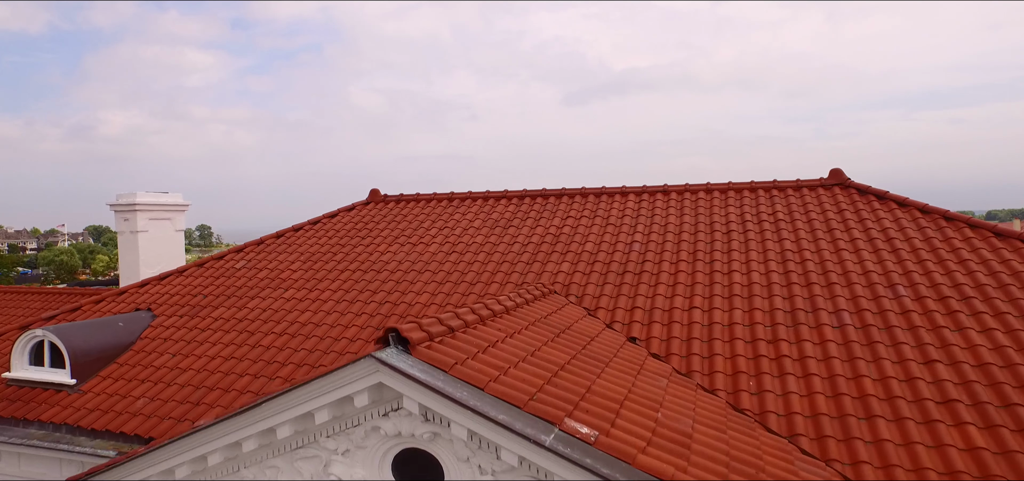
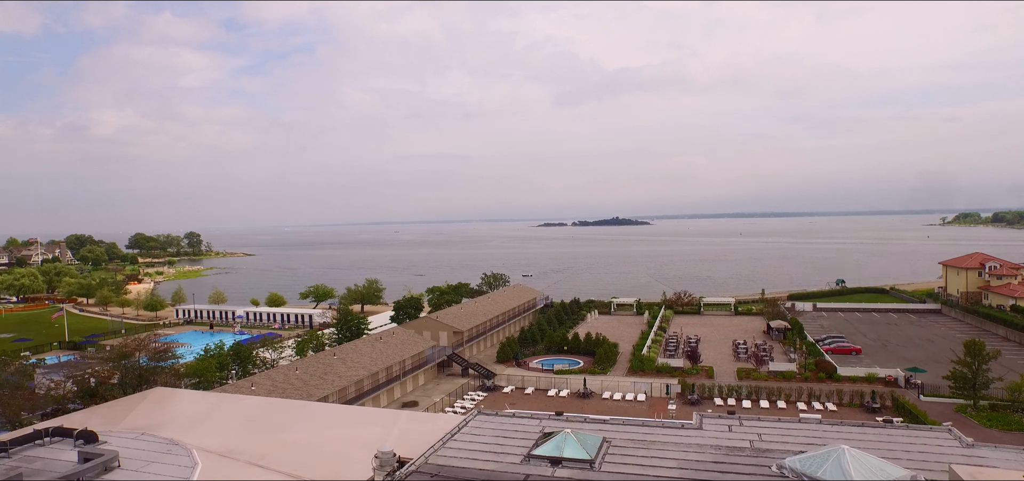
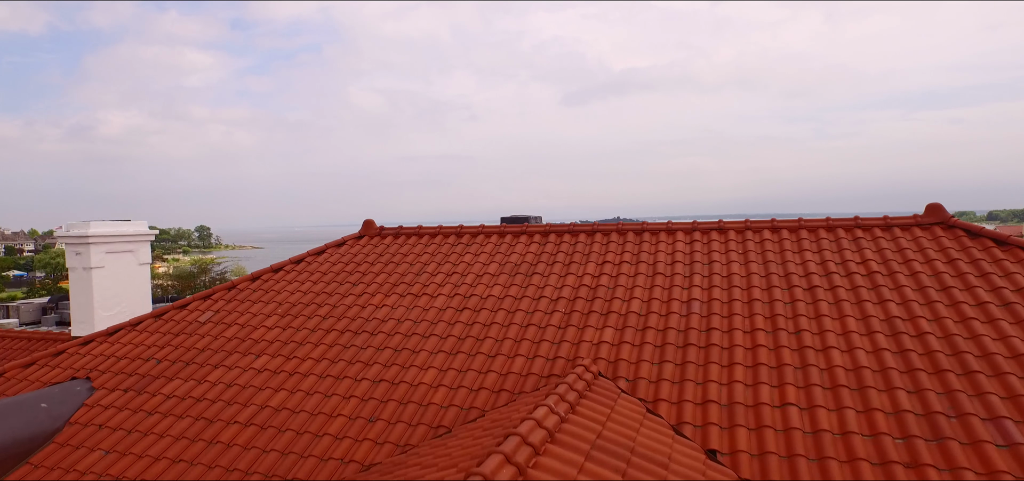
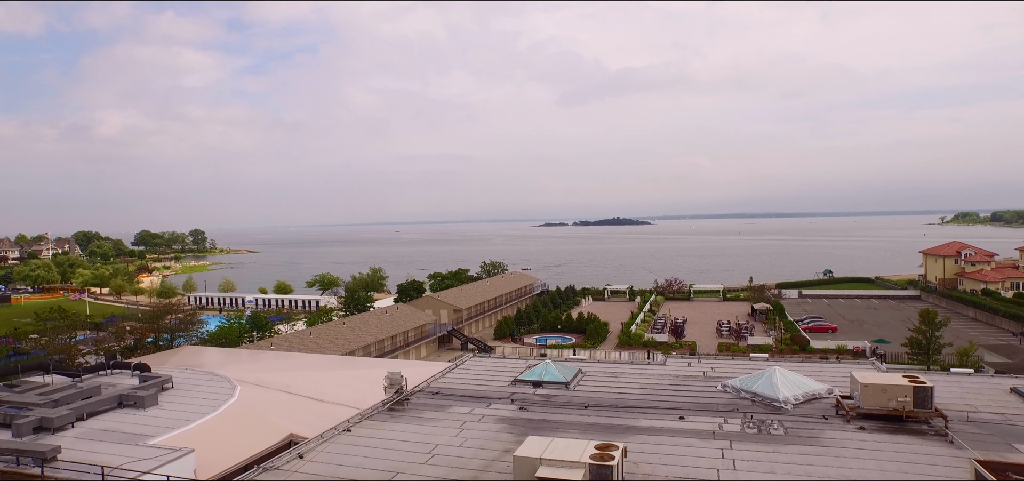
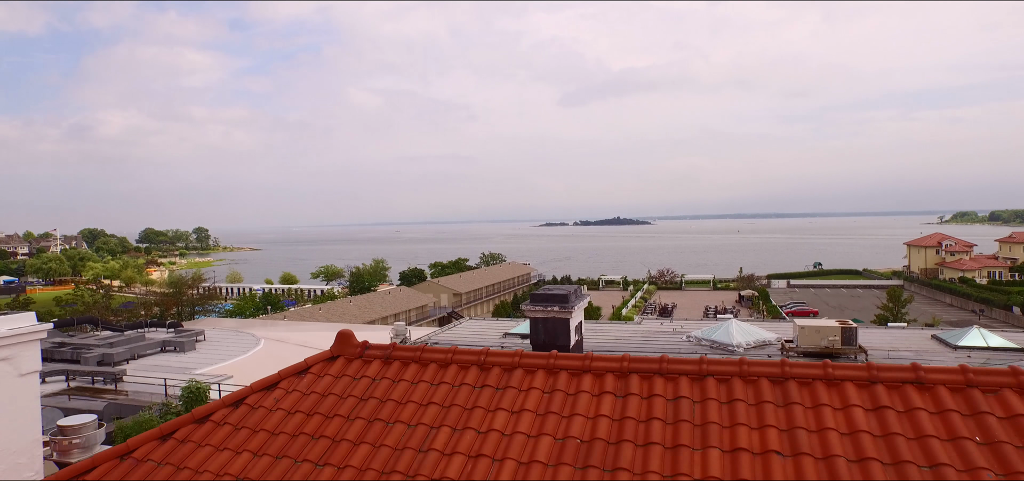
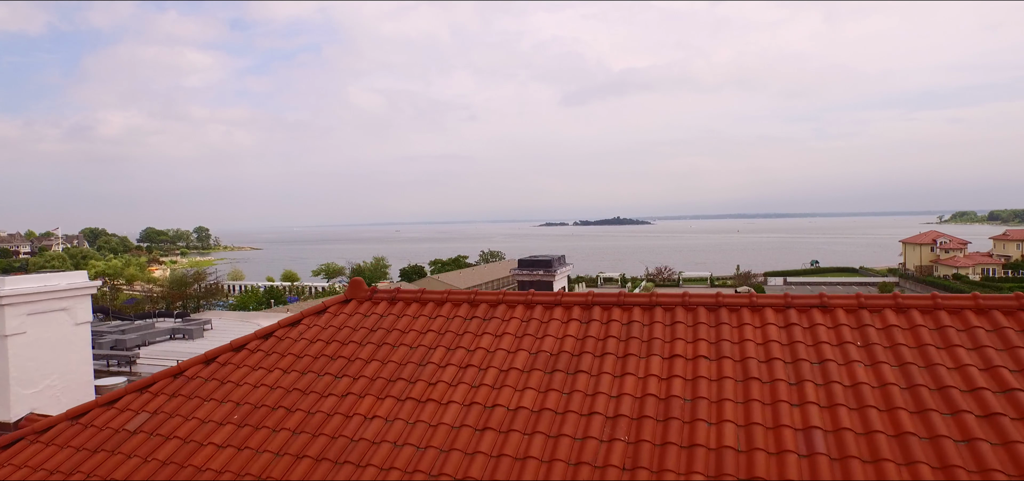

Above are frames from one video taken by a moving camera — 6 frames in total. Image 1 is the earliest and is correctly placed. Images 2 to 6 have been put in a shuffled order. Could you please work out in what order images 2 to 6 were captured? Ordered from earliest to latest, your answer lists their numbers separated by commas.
3, 6, 5, 4, 2
